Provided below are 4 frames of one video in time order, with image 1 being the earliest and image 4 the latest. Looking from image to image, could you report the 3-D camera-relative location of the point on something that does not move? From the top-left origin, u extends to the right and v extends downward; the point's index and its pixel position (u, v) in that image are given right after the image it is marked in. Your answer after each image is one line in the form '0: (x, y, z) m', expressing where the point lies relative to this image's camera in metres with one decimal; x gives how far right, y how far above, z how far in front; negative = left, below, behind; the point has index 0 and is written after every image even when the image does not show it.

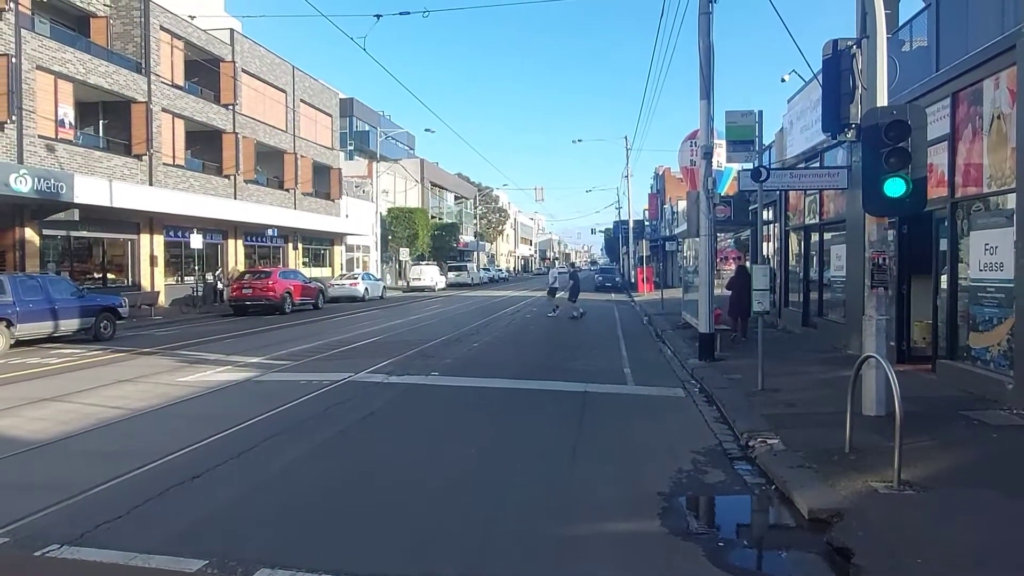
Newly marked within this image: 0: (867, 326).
0: (+3.9, -0.4, +8.9) m
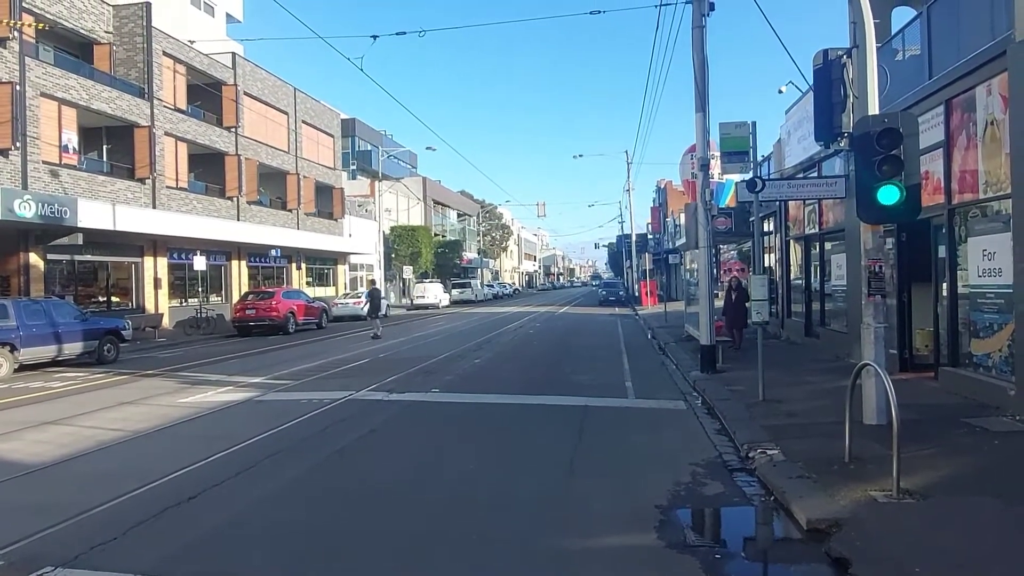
0: (+3.9, -0.5, +8.8) m
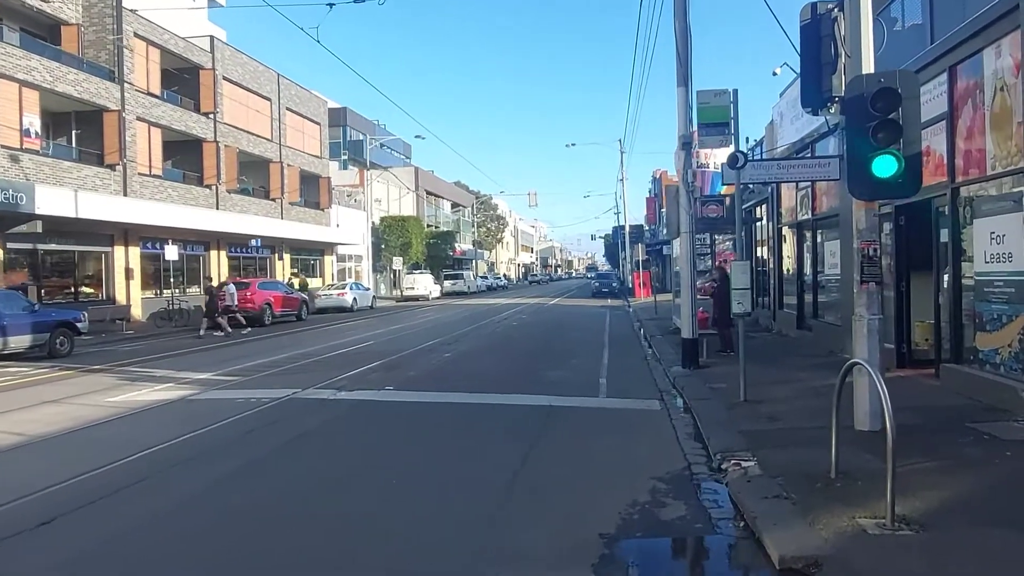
0: (+3.3, -0.4, +7.7) m
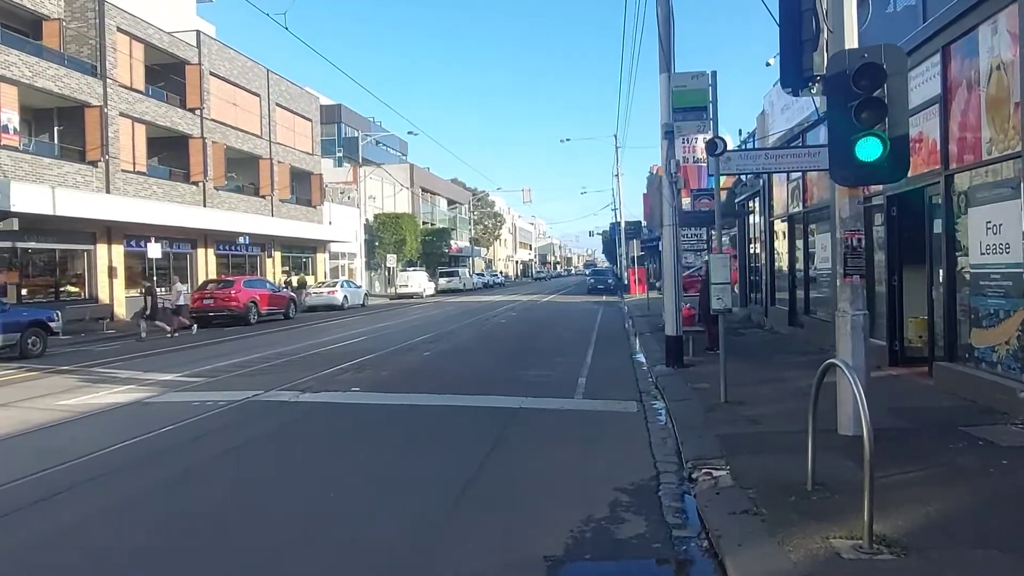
0: (+3.0, -0.3, +7.2) m
